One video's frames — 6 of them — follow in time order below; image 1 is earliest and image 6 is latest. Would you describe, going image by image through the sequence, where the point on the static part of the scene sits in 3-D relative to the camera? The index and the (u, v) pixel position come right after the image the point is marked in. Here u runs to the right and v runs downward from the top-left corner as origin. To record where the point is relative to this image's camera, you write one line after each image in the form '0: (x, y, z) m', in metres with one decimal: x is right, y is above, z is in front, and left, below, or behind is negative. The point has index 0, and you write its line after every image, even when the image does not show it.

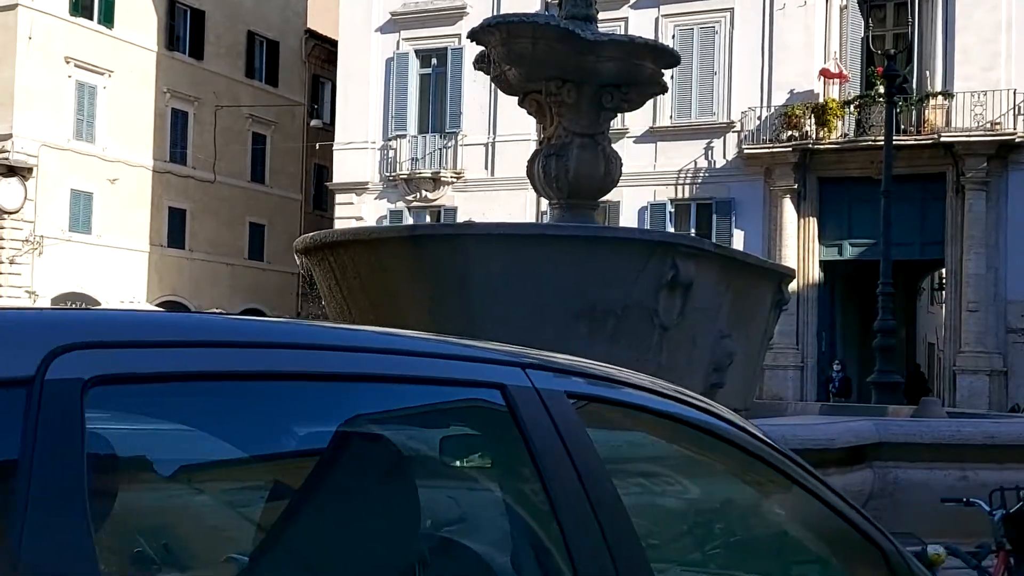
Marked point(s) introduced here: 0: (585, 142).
0: (+0.5, +0.9, +8.2) m
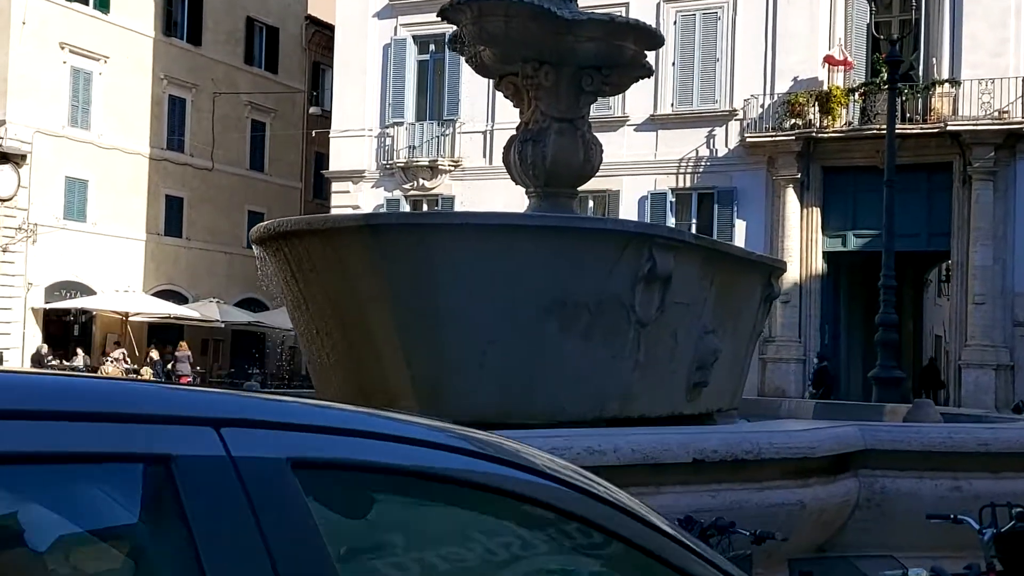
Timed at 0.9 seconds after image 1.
0: (+0.3, +0.9, +7.8) m
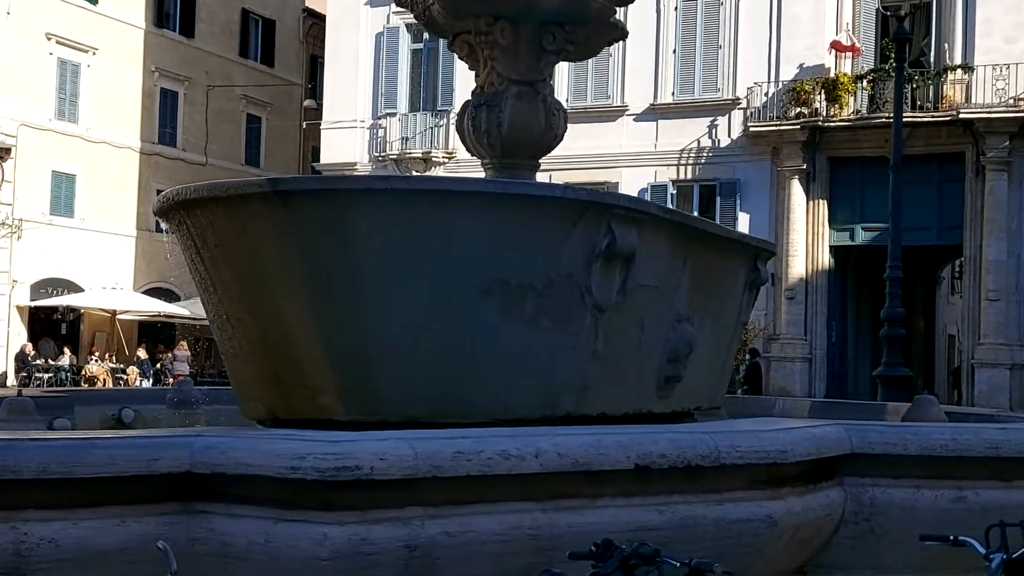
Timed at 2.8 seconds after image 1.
0: (+0.1, +1.0, +7.0) m
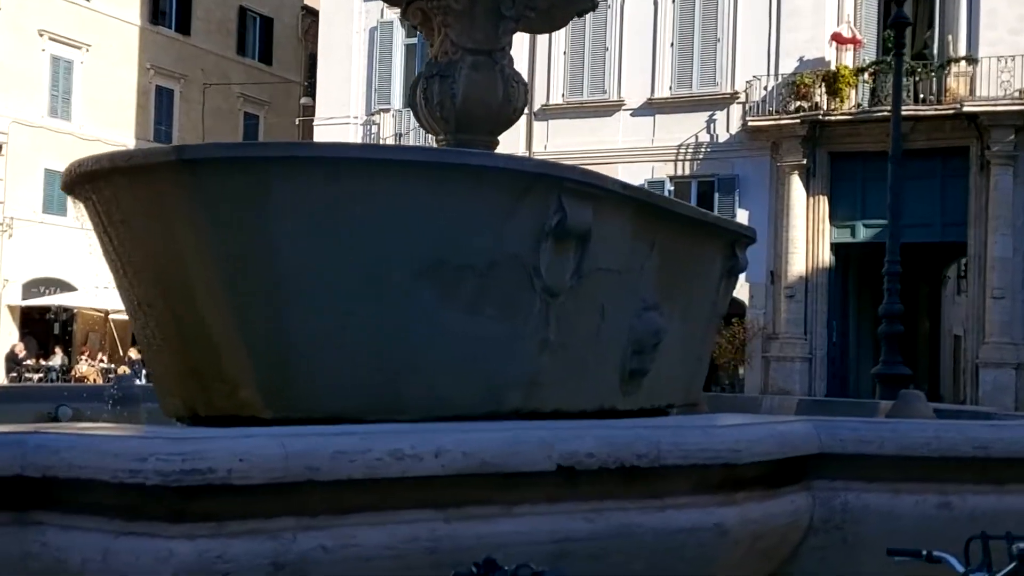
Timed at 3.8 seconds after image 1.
0: (-0.2, +1.1, +6.4) m
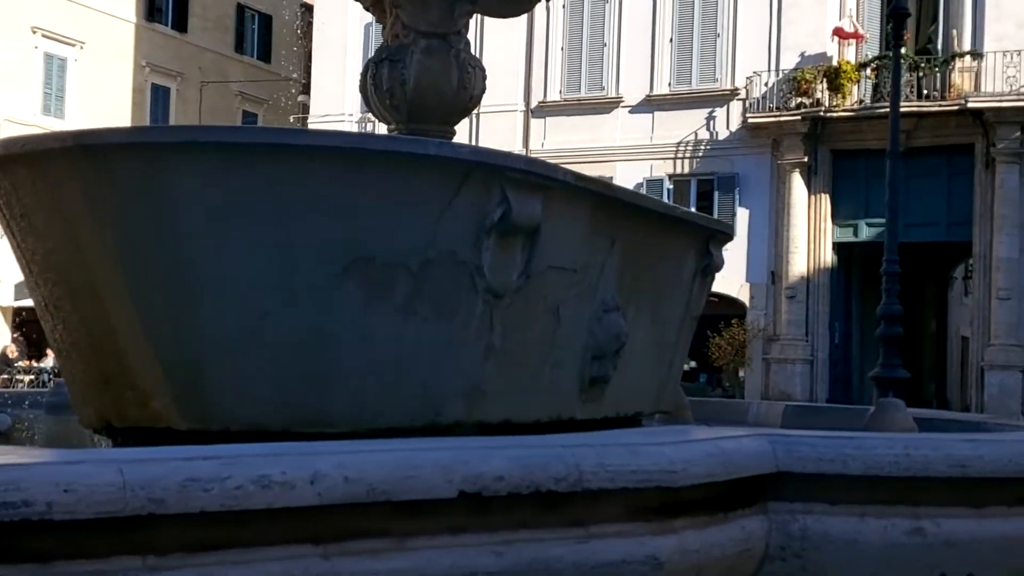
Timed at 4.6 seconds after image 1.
0: (-0.4, +1.1, +6.0) m
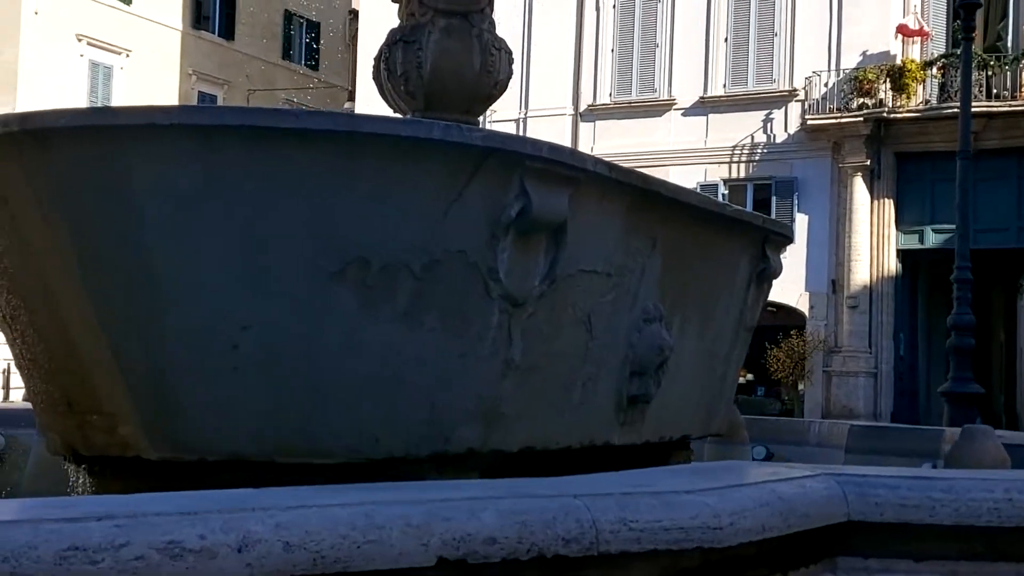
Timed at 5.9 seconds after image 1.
0: (-0.2, +1.1, +5.4) m
